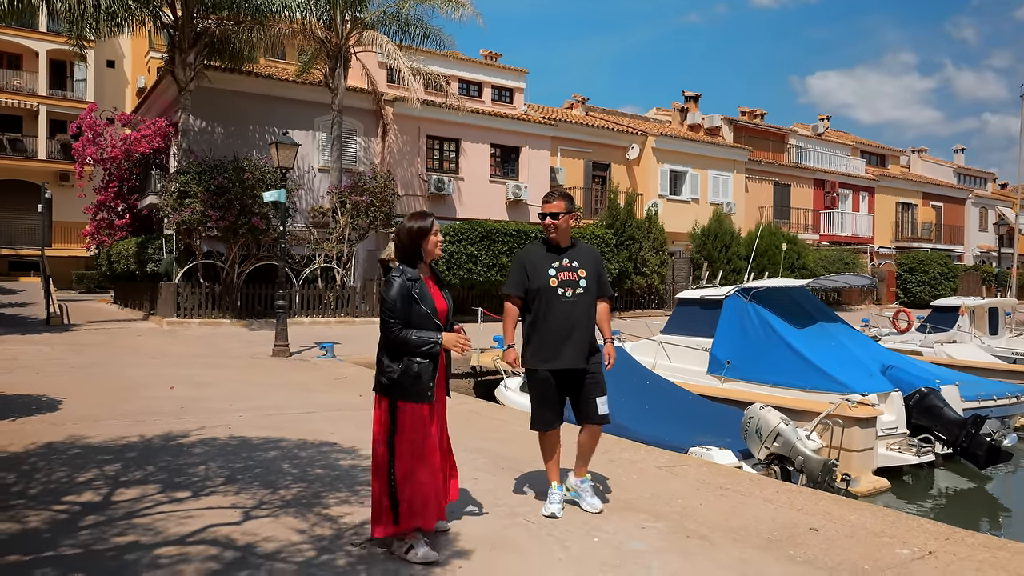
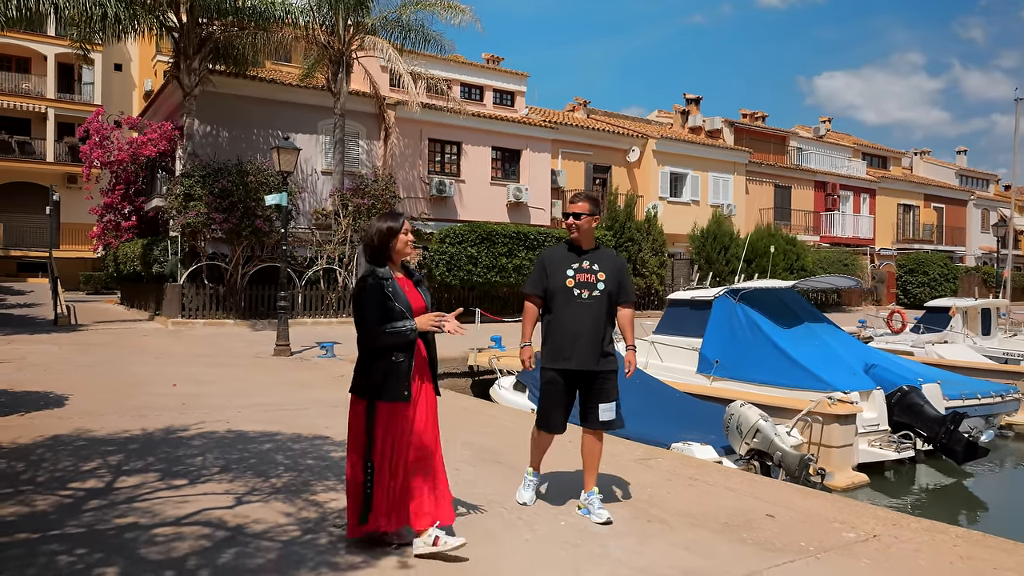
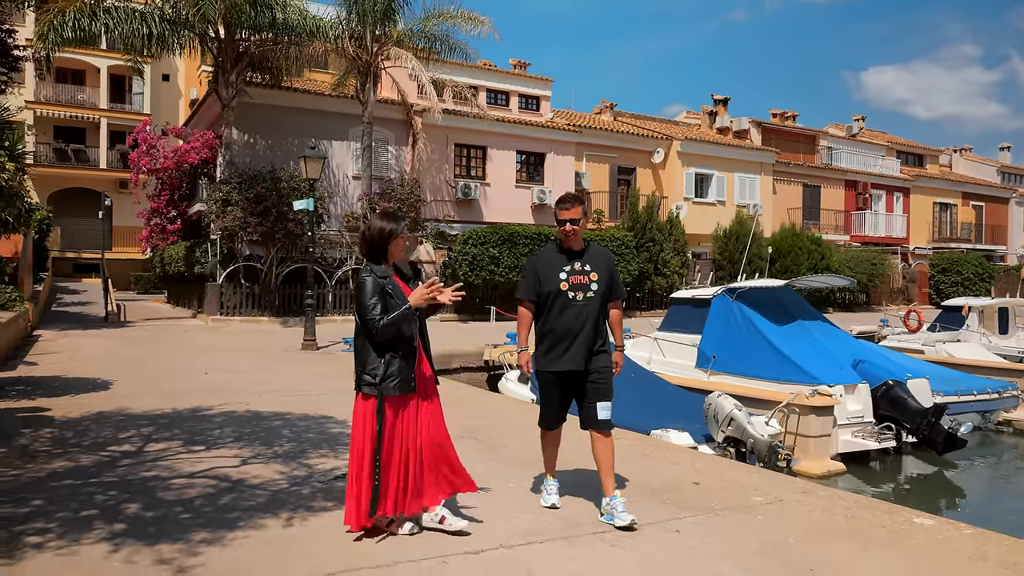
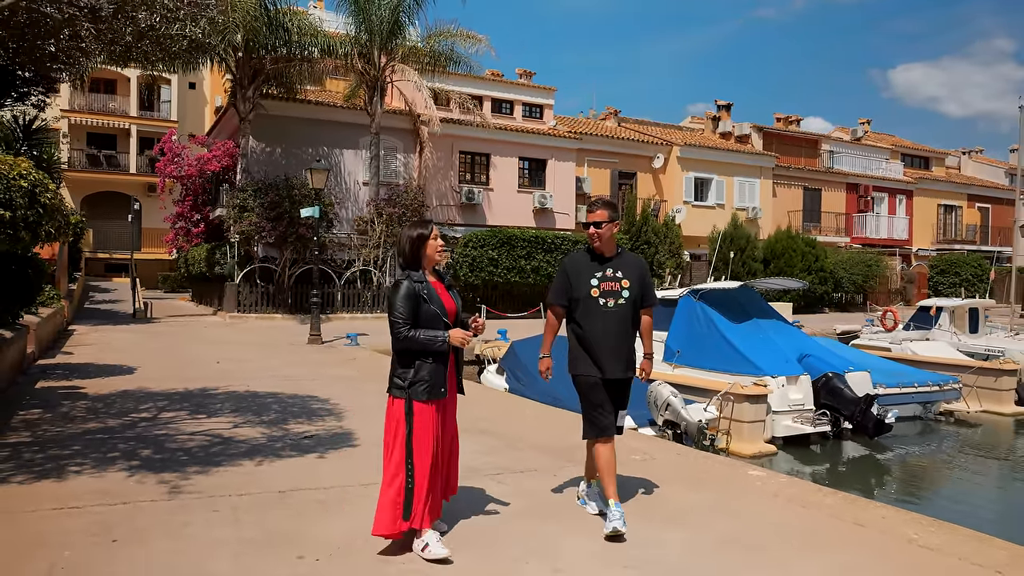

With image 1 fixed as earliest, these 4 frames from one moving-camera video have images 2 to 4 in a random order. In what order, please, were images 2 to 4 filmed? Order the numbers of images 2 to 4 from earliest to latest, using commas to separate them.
2, 3, 4
